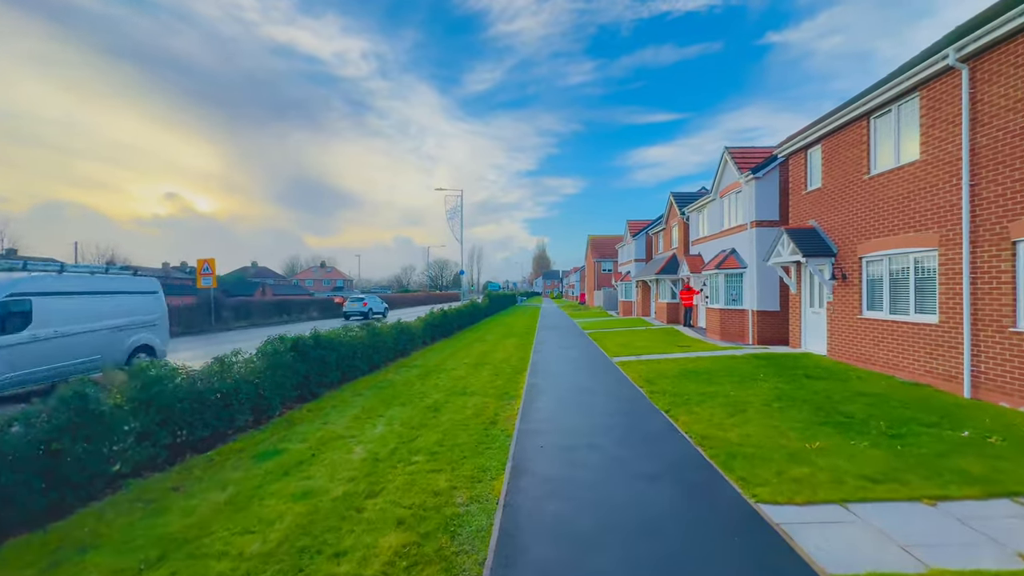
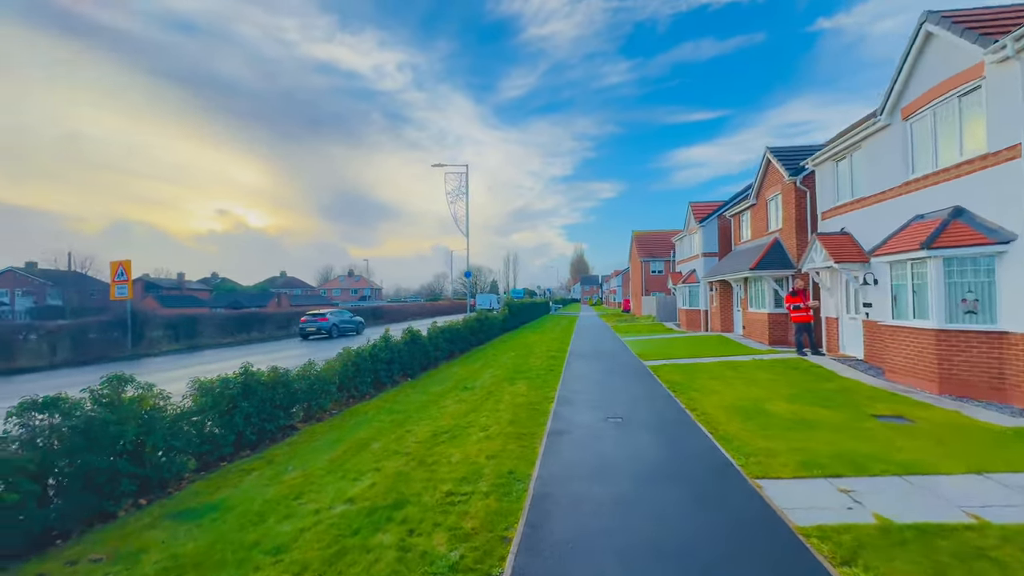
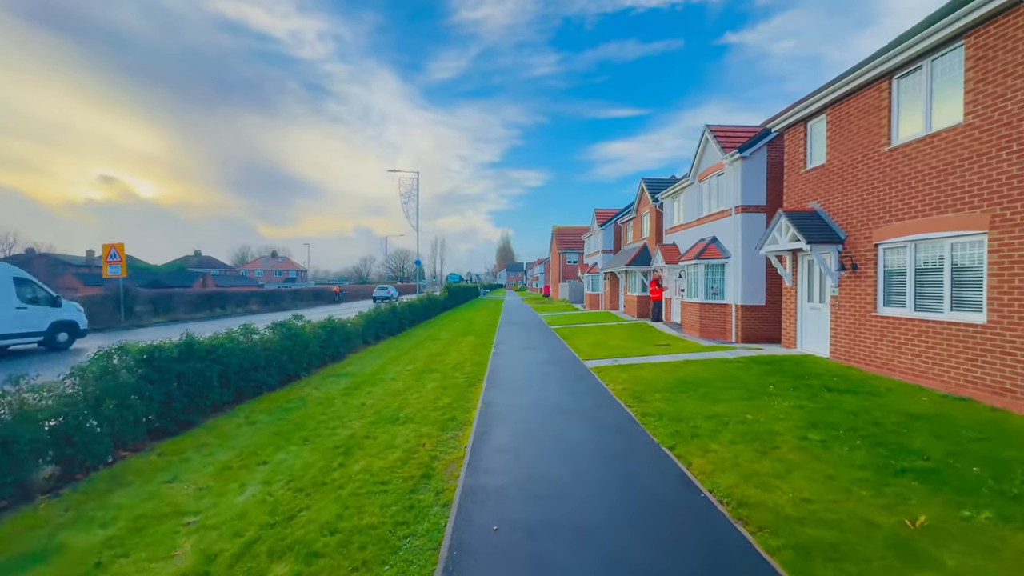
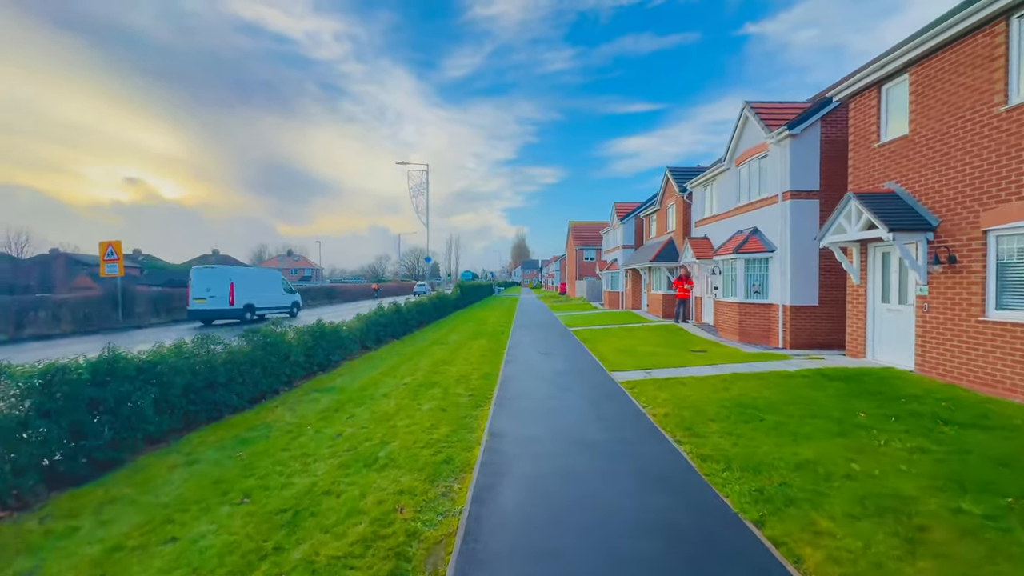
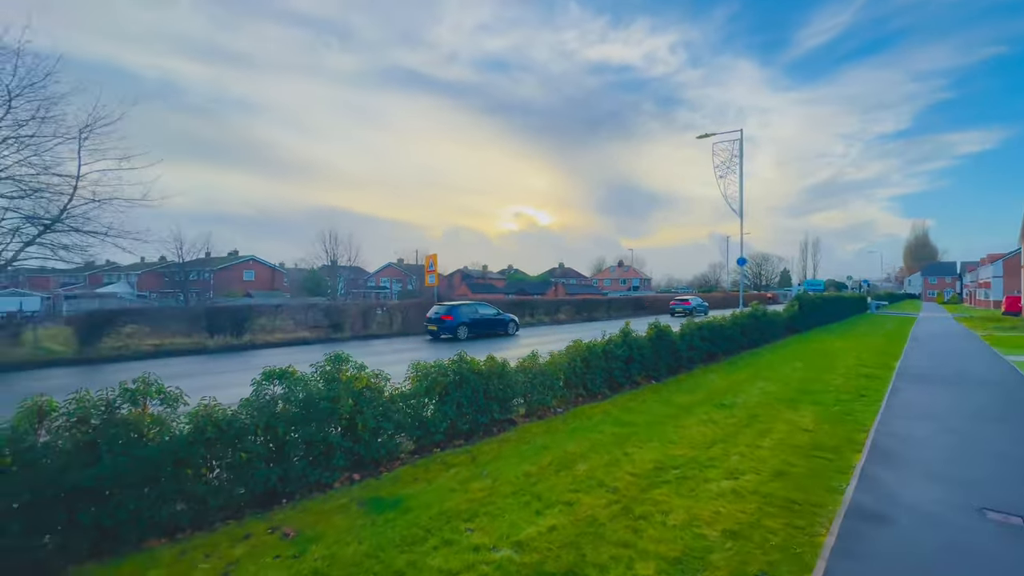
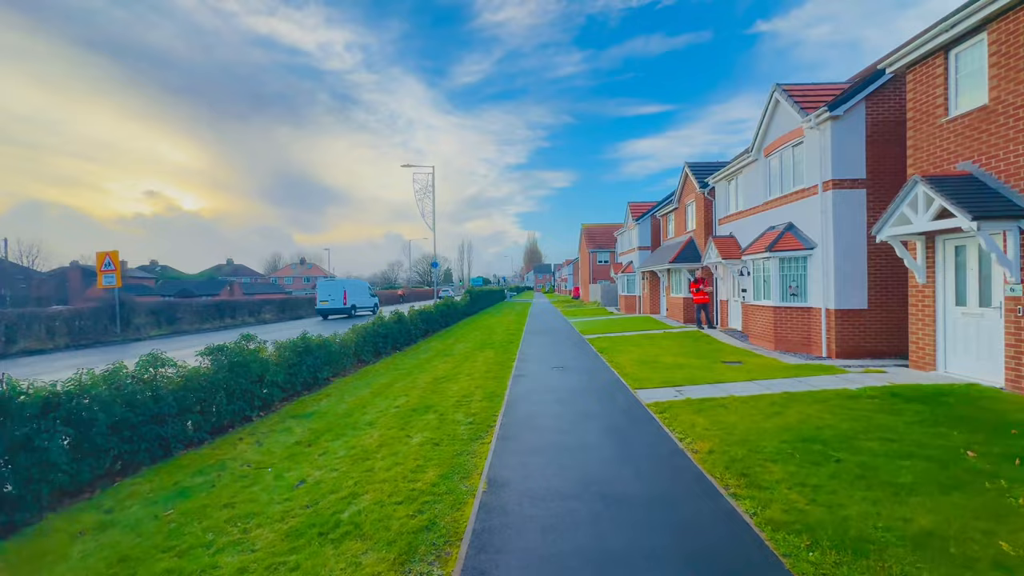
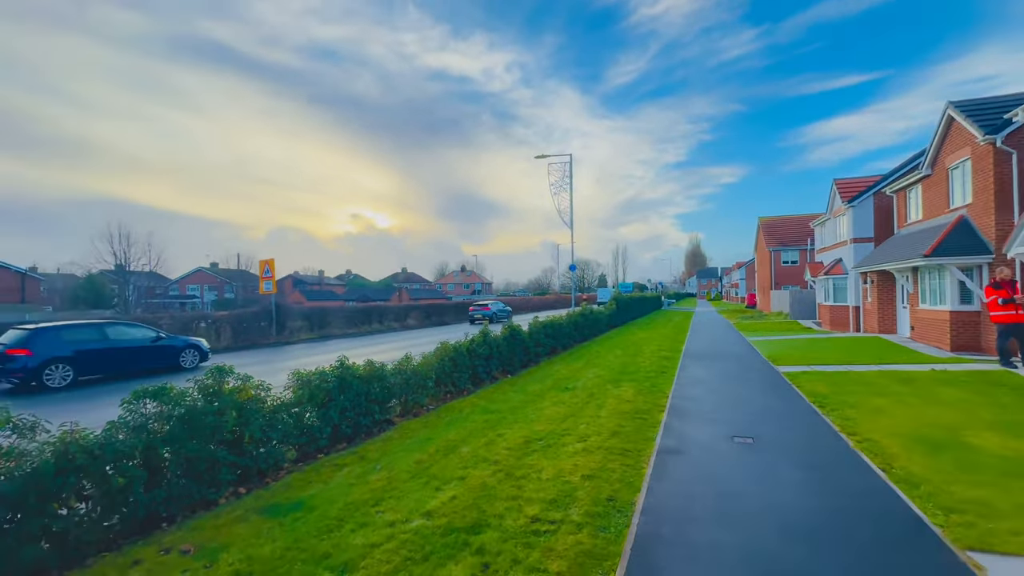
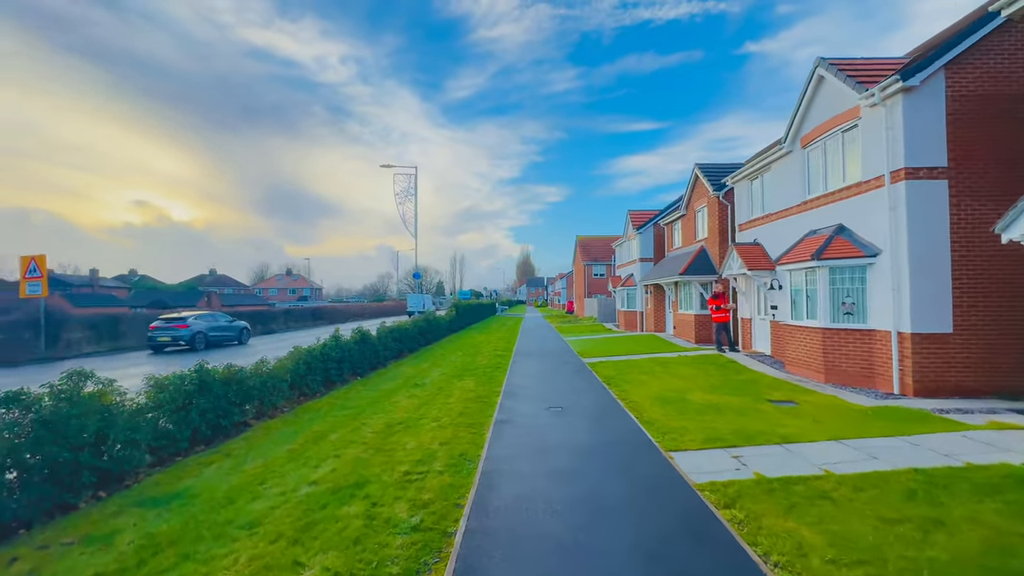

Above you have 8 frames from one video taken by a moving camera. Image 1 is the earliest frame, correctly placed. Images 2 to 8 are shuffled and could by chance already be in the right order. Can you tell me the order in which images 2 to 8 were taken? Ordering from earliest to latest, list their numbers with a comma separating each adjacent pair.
3, 4, 6, 8, 2, 7, 5
